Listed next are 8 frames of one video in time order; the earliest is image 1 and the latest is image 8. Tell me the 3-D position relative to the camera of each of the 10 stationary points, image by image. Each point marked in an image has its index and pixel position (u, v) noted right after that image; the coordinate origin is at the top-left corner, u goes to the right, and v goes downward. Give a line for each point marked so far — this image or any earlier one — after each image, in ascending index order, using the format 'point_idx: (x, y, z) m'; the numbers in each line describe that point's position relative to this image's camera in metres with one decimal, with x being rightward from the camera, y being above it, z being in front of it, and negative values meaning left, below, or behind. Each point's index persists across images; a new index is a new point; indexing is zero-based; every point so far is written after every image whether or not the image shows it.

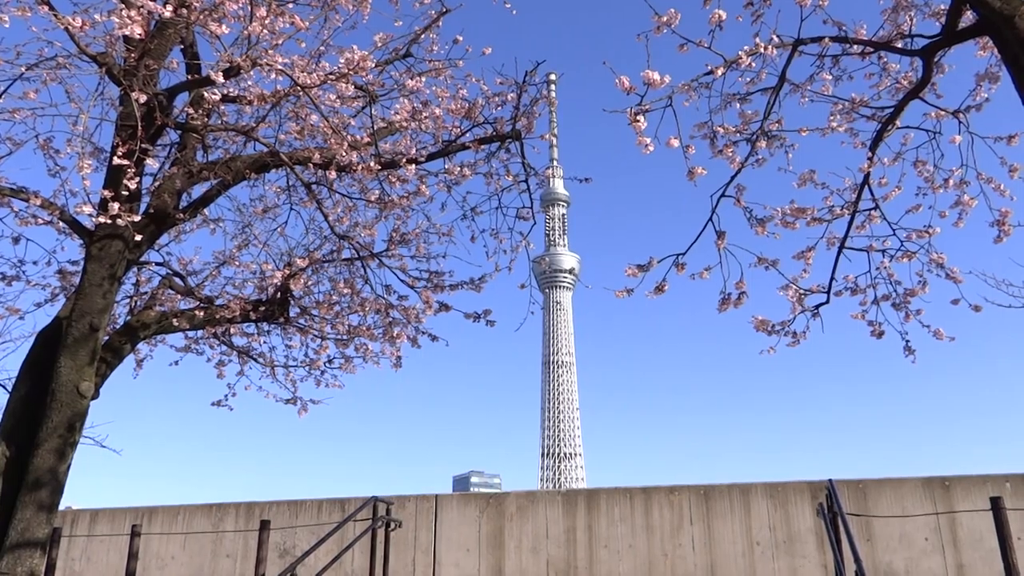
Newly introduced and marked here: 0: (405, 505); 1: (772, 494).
0: (-1.0, -2.0, +7.8) m
1: (+2.3, -1.8, +7.2) m
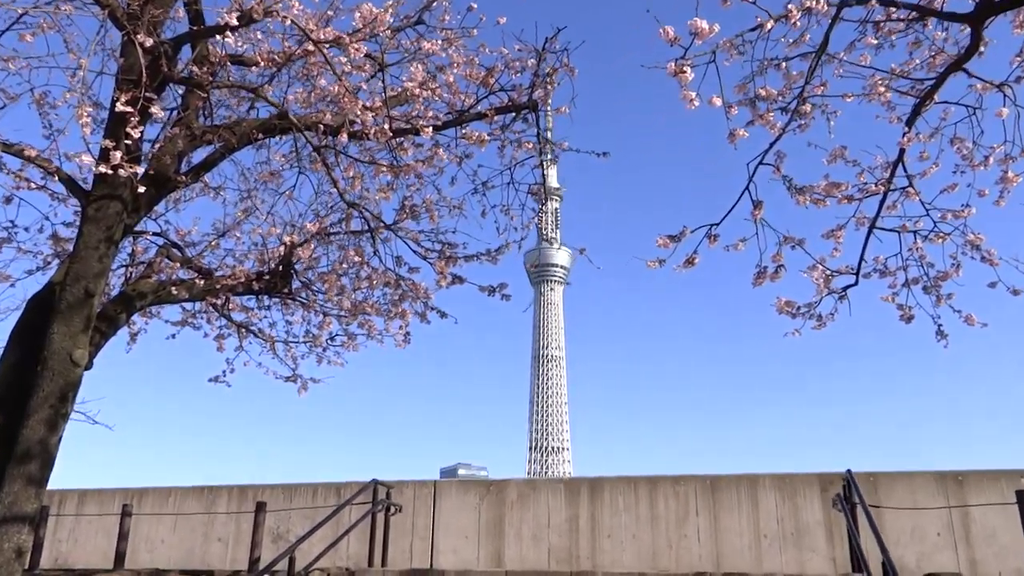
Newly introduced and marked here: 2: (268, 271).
0: (-1.0, -1.8, +7.6) m
1: (+2.3, -1.7, +7.0) m
2: (-1.6, +0.1, +5.5) m
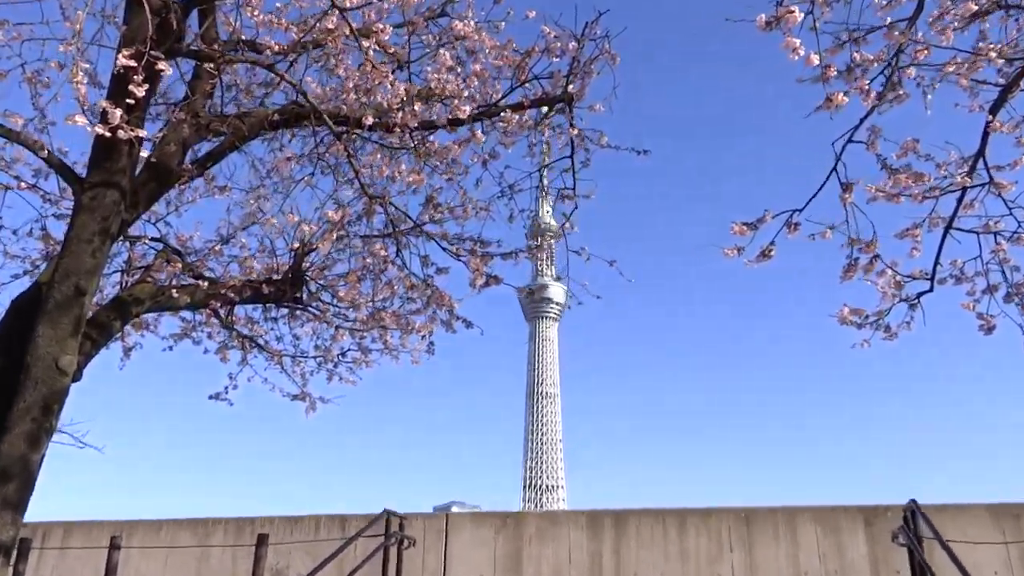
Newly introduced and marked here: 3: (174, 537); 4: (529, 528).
0: (-0.8, -2.0, +7.0) m
1: (+2.4, -1.8, +6.5) m
2: (-1.4, +0.1, +5.0) m
3: (-2.9, -2.1, +7.1) m
4: (+0.1, -2.0, +7.0) m
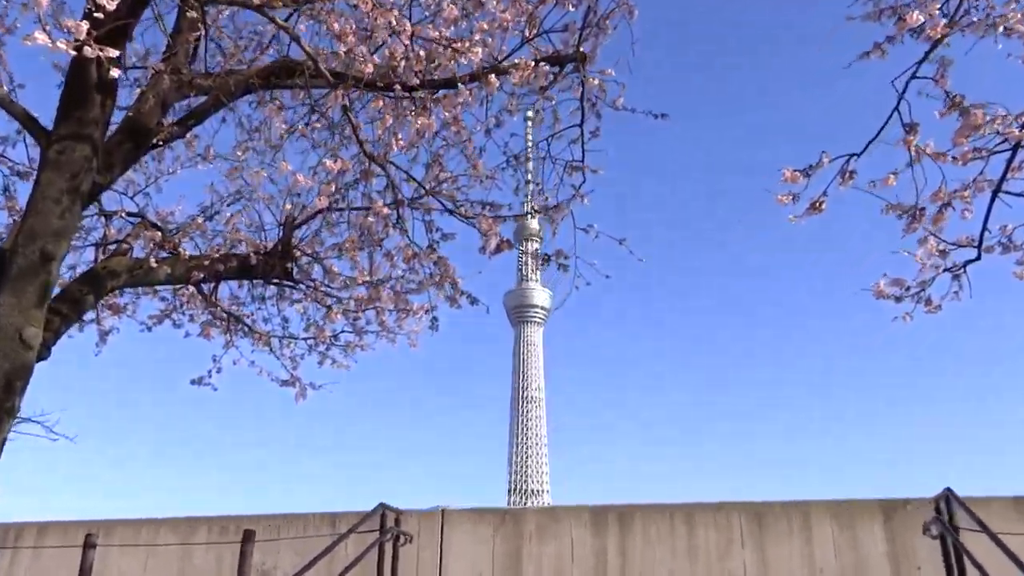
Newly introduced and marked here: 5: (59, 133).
0: (-0.8, -1.9, +6.7) m
1: (+2.4, -1.7, +6.2) m
2: (-1.4, +0.2, +4.7) m
3: (-2.9, -2.0, +6.7) m
4: (+0.1, -1.9, +6.6) m
5: (-1.9, +0.6, +3.5) m
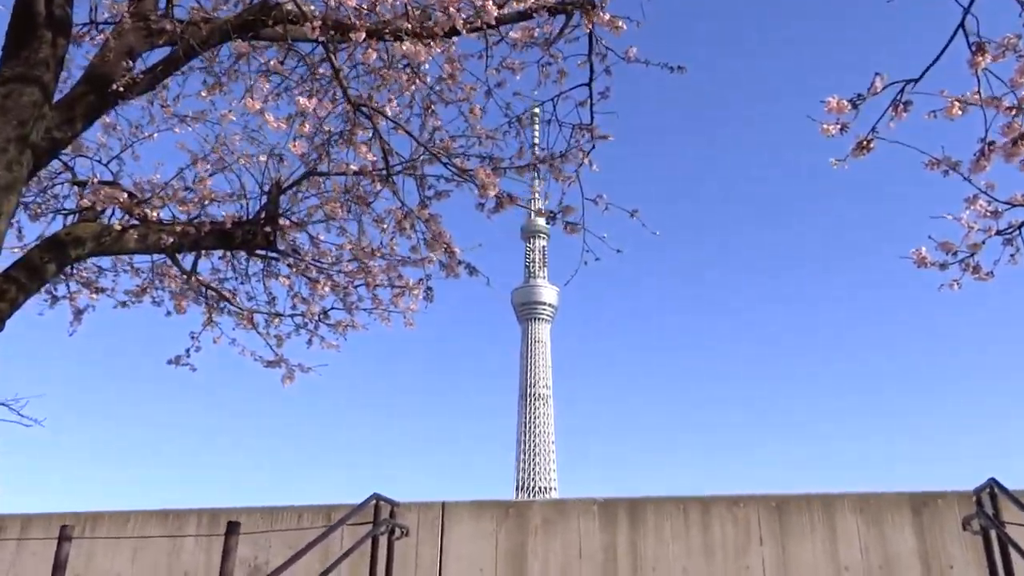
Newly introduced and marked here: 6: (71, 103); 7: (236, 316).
0: (-0.8, -1.7, +6.3) m
1: (+2.5, -1.5, +5.8) m
2: (-1.4, +0.3, +4.3) m
3: (-2.8, -1.8, +6.3) m
4: (+0.2, -1.7, +6.2) m
5: (-1.9, +0.8, +3.2) m
6: (-2.2, +0.9, +4.2) m
7: (-2.0, -0.2, +6.0) m
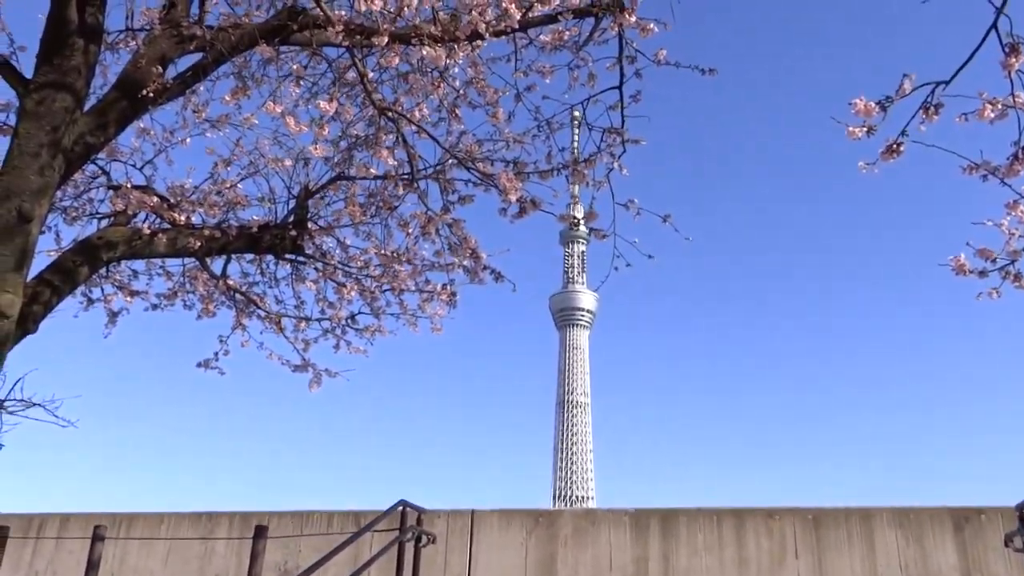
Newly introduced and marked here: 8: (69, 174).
0: (-0.6, -1.8, +6.3) m
1: (+2.7, -1.6, +5.7) m
2: (-1.2, +0.3, +4.3) m
3: (-2.6, -1.9, +6.4) m
4: (+0.4, -1.8, +6.2) m
5: (-1.8, +0.8, +3.2) m
6: (-2.1, +0.9, +4.2) m
7: (-1.7, -0.3, +6.0) m
8: (-2.3, +0.6, +4.2) m
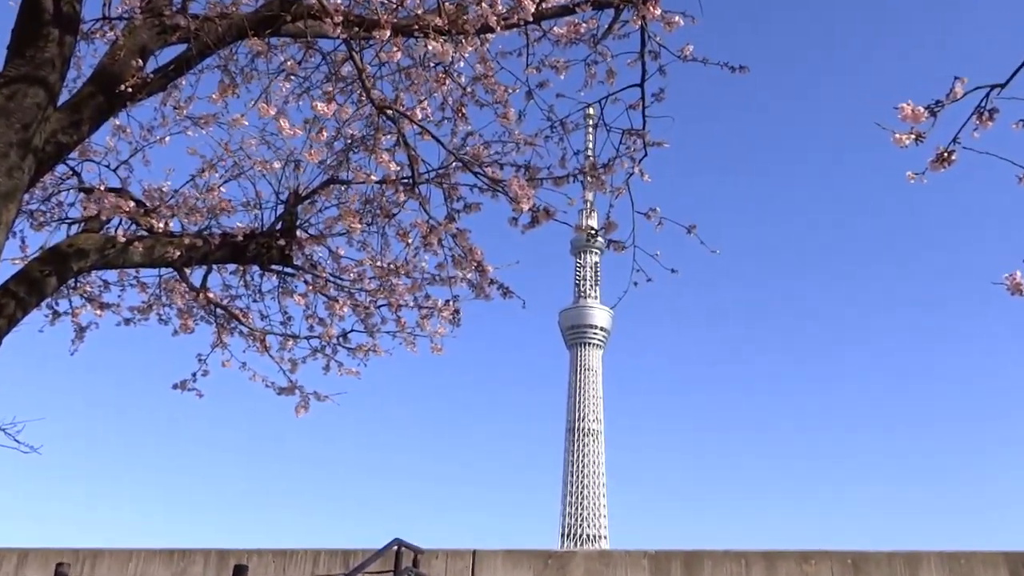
0: (-0.5, -1.9, +5.8) m
1: (+2.7, -1.8, +5.1) m
2: (-1.2, +0.3, +3.9) m
3: (-2.6, -2.0, +5.9) m
4: (+0.4, -1.9, +5.7) m
5: (-1.8, +0.8, +2.8) m
6: (-2.0, +0.9, +3.9) m
7: (-1.7, -0.4, +5.6) m
8: (-2.2, +0.5, +3.9) m
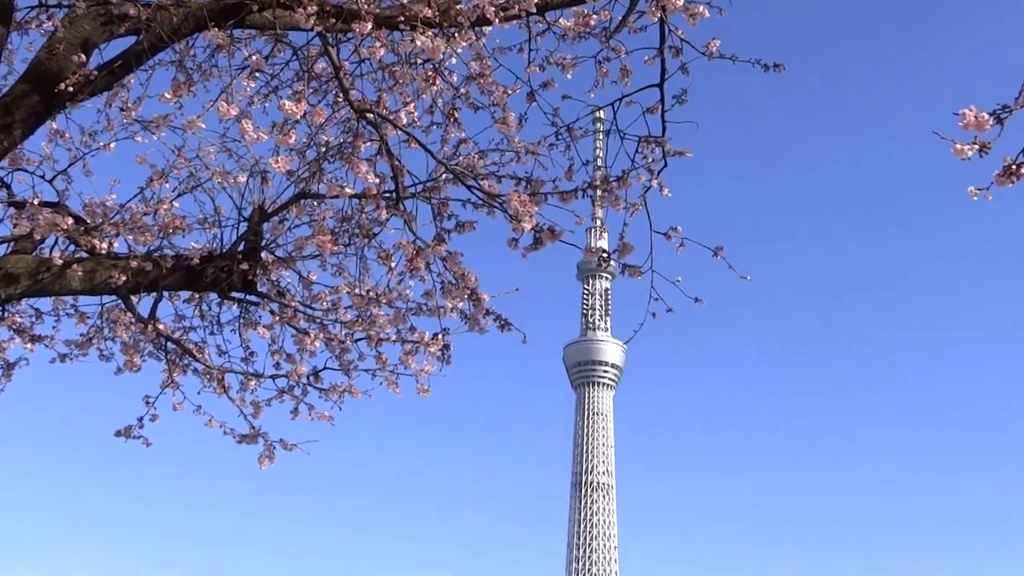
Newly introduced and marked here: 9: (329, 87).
0: (-0.5, -2.1, +5.2) m
1: (+2.7, -1.9, +4.5) m
2: (-1.2, +0.1, +3.4) m
3: (-2.6, -2.2, +5.3) m
4: (+0.4, -2.1, +5.0) m
5: (-1.8, +0.7, +2.3) m
6: (-2.0, +0.7, +3.3) m
7: (-1.7, -0.6, +5.0) m
8: (-2.2, +0.4, +3.3) m
9: (-0.8, +0.9, +3.6) m
